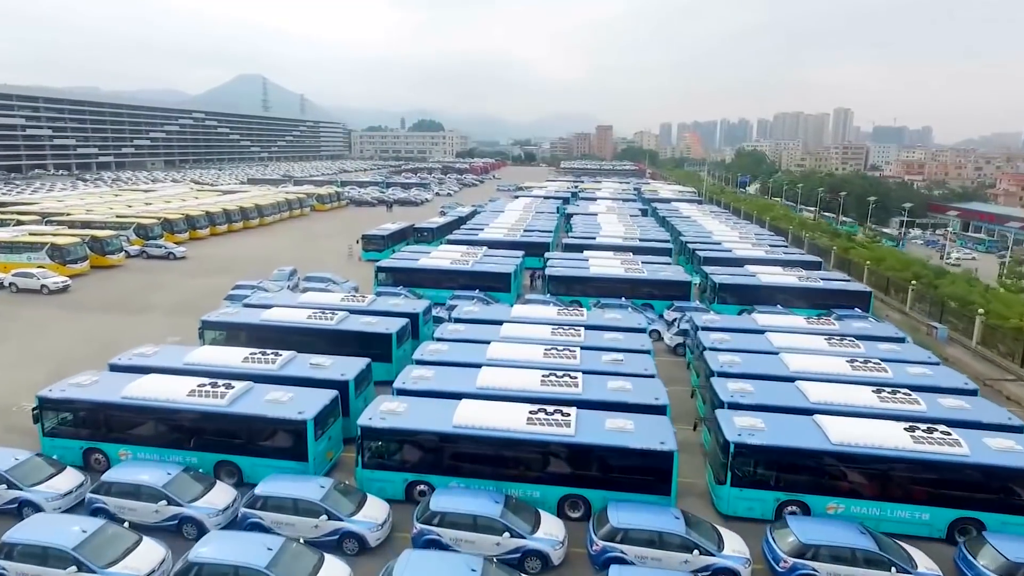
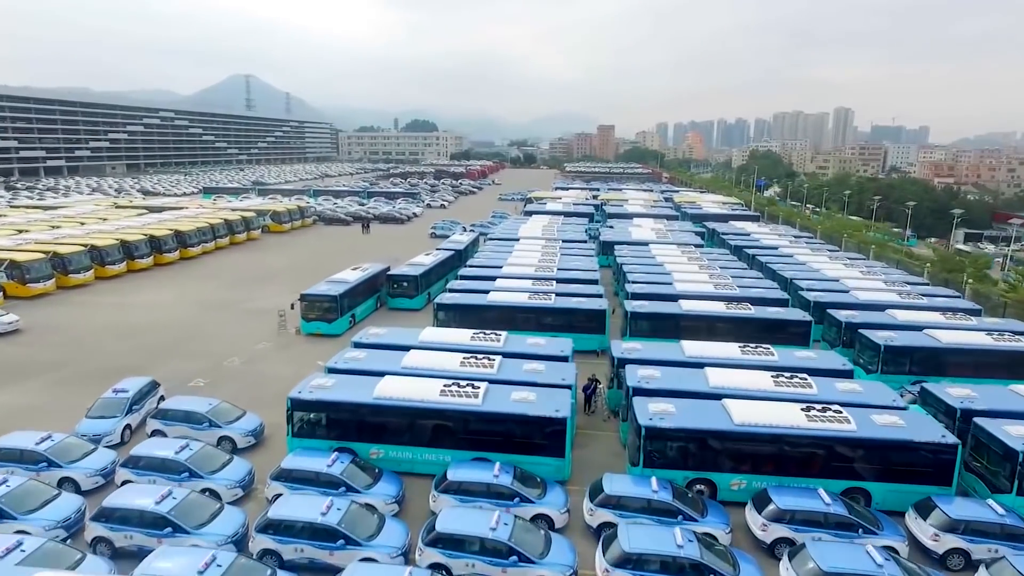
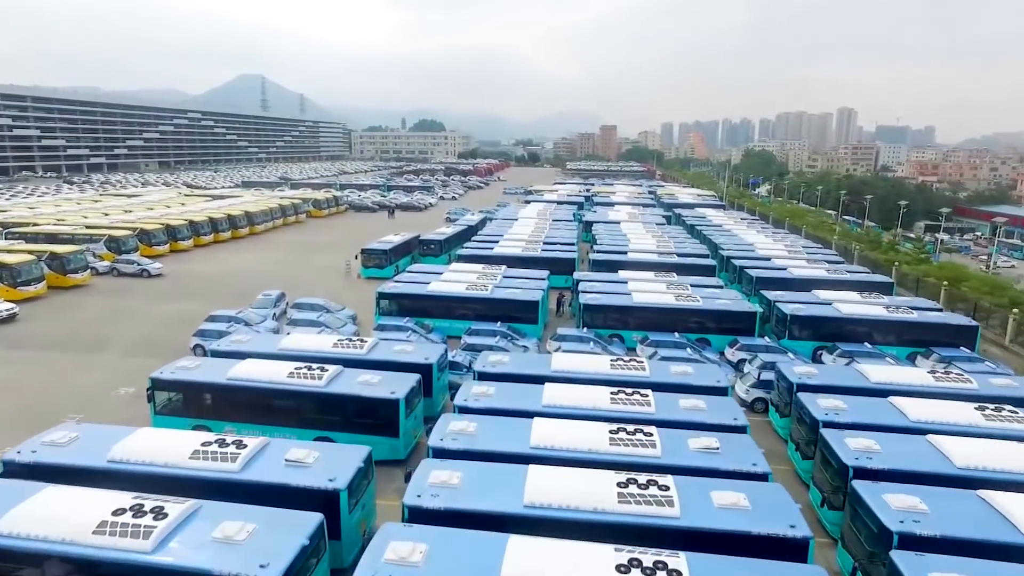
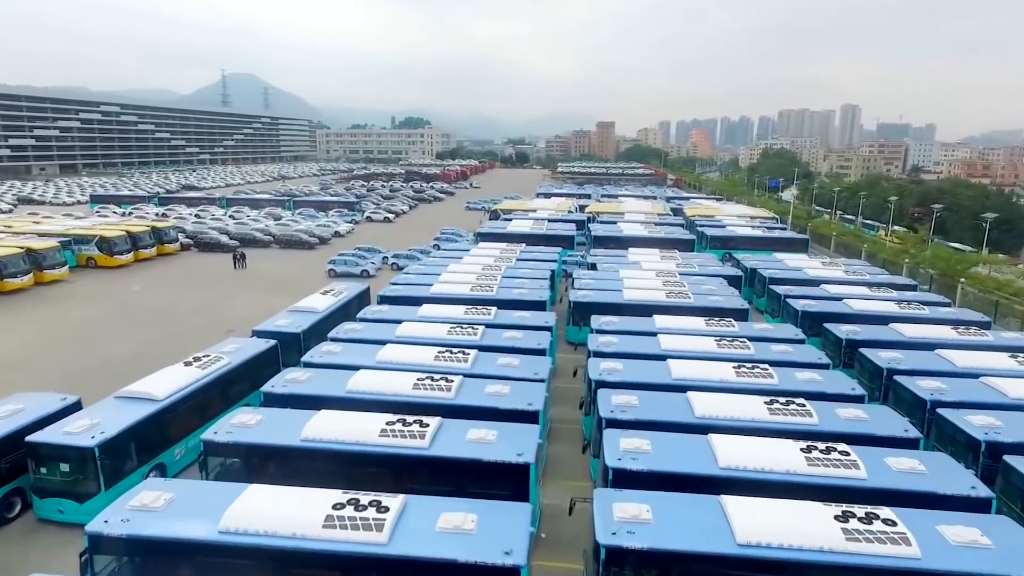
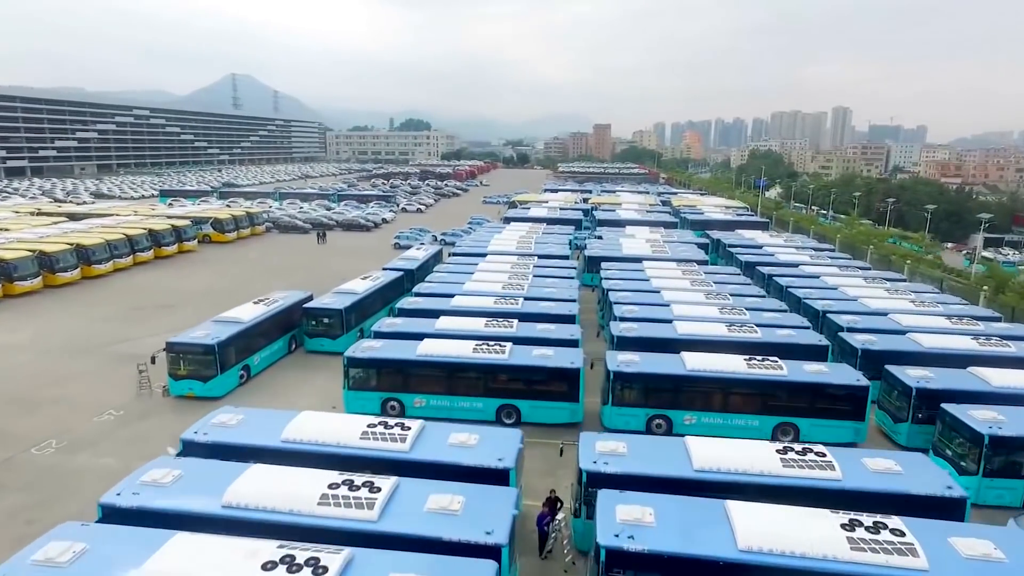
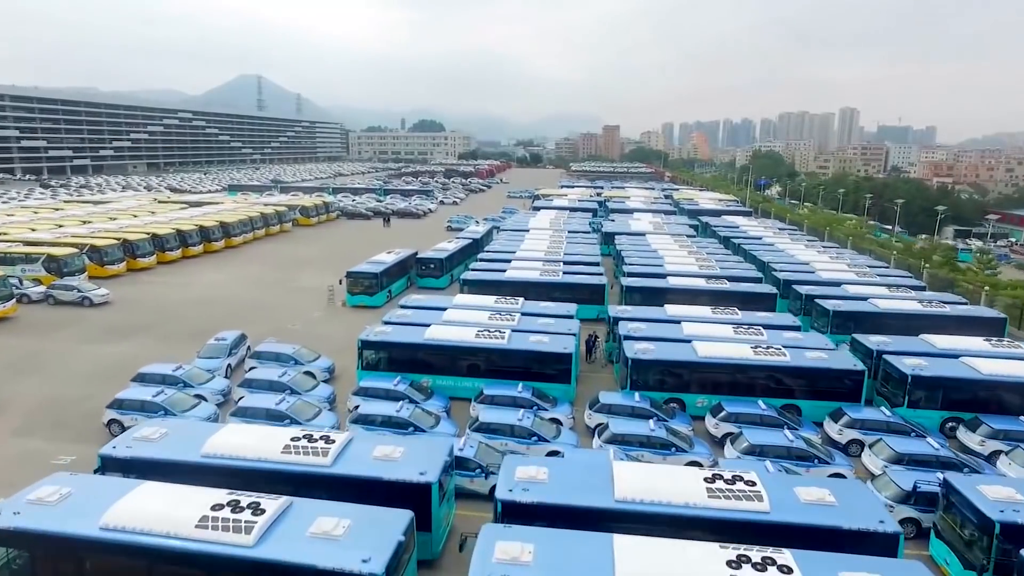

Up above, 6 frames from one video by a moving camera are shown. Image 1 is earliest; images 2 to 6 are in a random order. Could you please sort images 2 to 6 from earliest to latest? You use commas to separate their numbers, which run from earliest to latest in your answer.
3, 6, 2, 5, 4
